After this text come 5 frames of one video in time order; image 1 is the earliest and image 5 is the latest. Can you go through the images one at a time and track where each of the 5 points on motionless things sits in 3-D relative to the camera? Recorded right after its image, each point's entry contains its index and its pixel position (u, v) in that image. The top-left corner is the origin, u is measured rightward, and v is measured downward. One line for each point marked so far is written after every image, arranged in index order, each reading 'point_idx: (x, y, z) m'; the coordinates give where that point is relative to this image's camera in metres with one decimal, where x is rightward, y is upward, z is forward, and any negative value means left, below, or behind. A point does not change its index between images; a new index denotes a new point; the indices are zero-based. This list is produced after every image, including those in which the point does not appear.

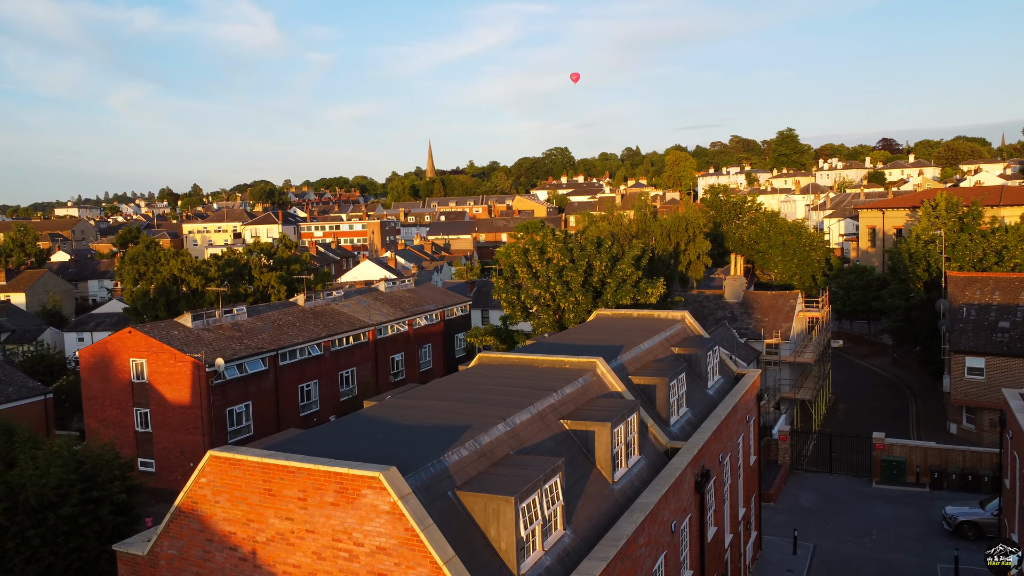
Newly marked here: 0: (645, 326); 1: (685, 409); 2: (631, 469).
0: (+3.2, -0.9, +19.6) m
1: (+3.4, -2.4, +16.0) m
2: (+1.9, -2.8, +12.7) m
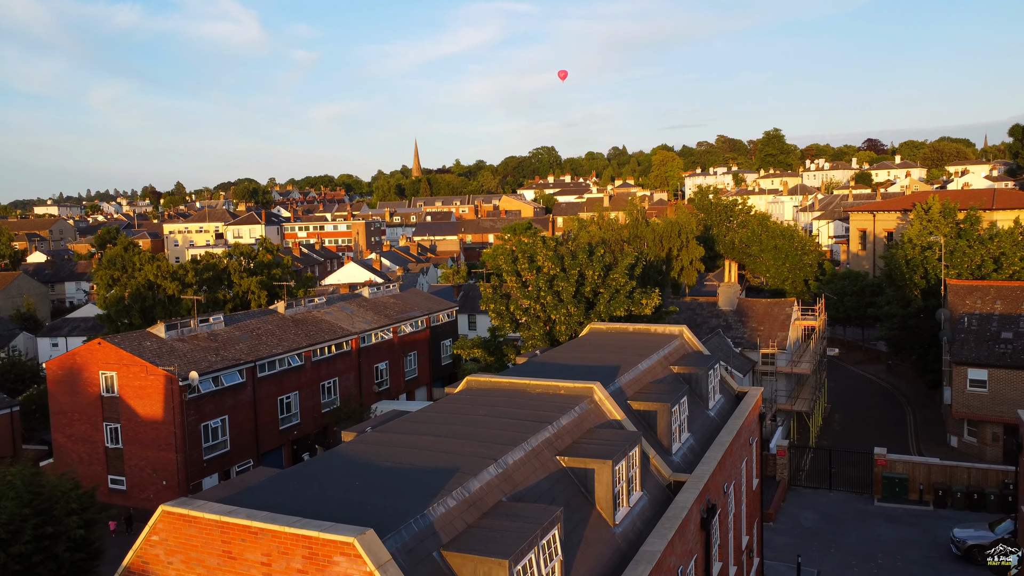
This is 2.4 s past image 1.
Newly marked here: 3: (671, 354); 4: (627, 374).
0: (+2.9, -1.2, +18.6) m
1: (+3.2, -2.7, +14.9) m
2: (+1.7, -3.1, +11.6) m
3: (+3.5, -1.4, +17.9) m
4: (+2.2, -1.6, +15.3) m
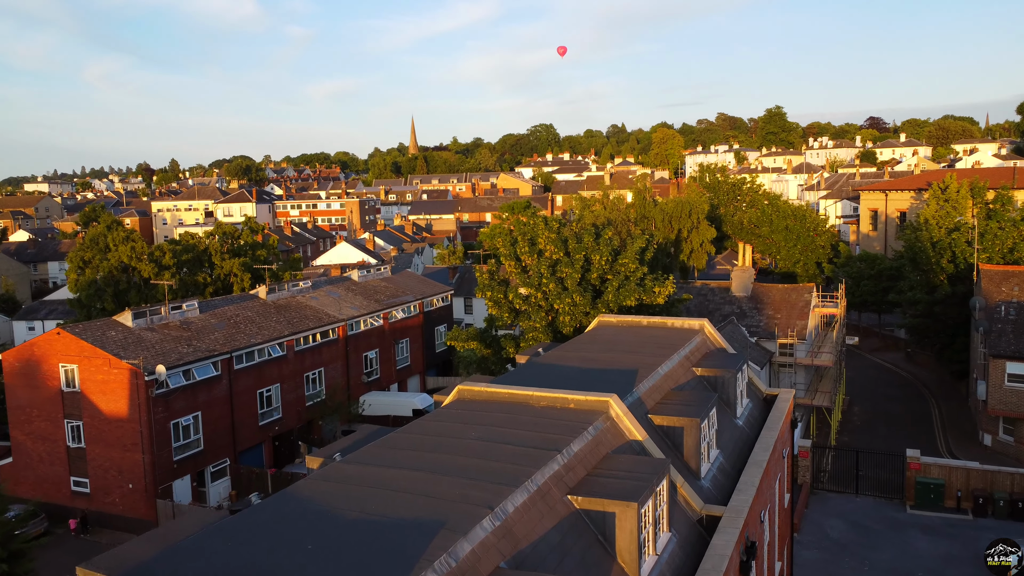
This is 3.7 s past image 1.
0: (+2.9, -1.0, +16.3) m
1: (+3.2, -2.6, +12.8) m
2: (+1.7, -3.1, +9.5) m
3: (+3.5, -1.3, +15.7) m
4: (+2.2, -1.5, +13.1) m
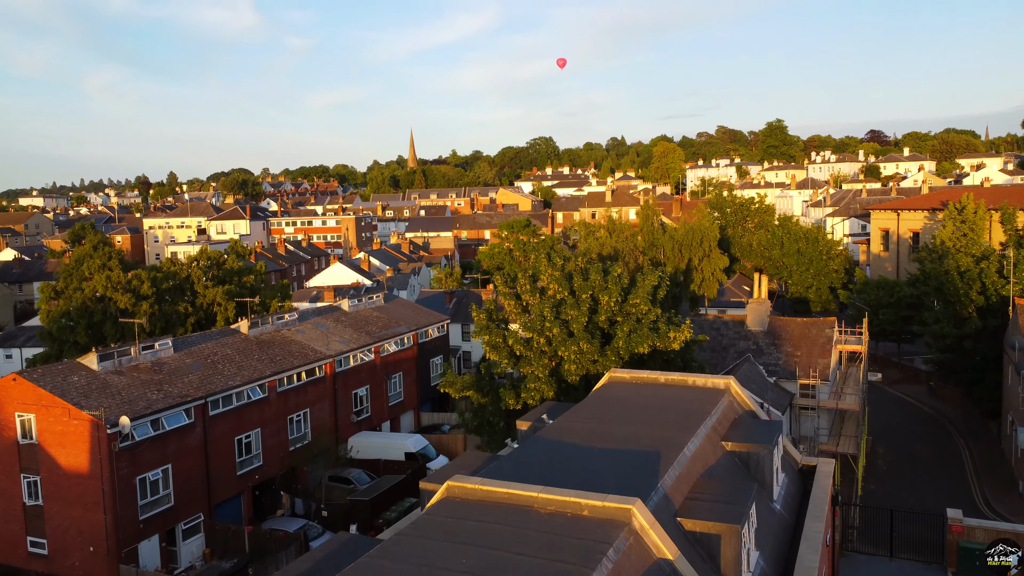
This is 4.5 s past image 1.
0: (+2.9, -2.0, +14.3) m
1: (+3.2, -3.5, +10.7) m
2: (+1.7, -4.0, +7.4) m
3: (+3.5, -2.2, +13.6) m
4: (+2.2, -2.4, +11.0) m
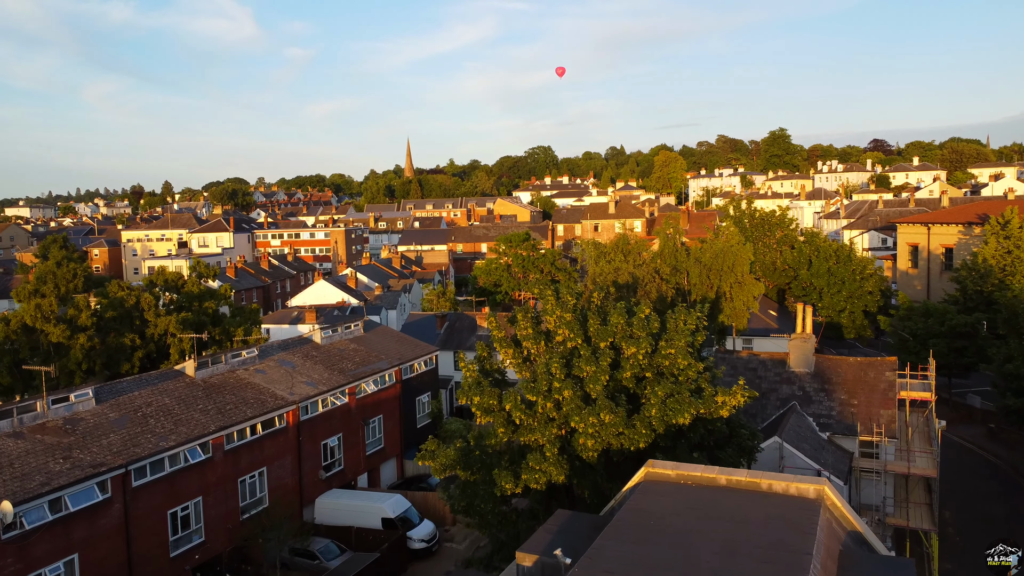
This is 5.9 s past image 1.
0: (+2.9, -2.9, +9.6) m
1: (+3.2, -4.3, +6.0) m
2: (+1.7, -4.8, +2.7) m
3: (+3.5, -3.1, +8.9) m
4: (+2.2, -3.2, +6.4) m
